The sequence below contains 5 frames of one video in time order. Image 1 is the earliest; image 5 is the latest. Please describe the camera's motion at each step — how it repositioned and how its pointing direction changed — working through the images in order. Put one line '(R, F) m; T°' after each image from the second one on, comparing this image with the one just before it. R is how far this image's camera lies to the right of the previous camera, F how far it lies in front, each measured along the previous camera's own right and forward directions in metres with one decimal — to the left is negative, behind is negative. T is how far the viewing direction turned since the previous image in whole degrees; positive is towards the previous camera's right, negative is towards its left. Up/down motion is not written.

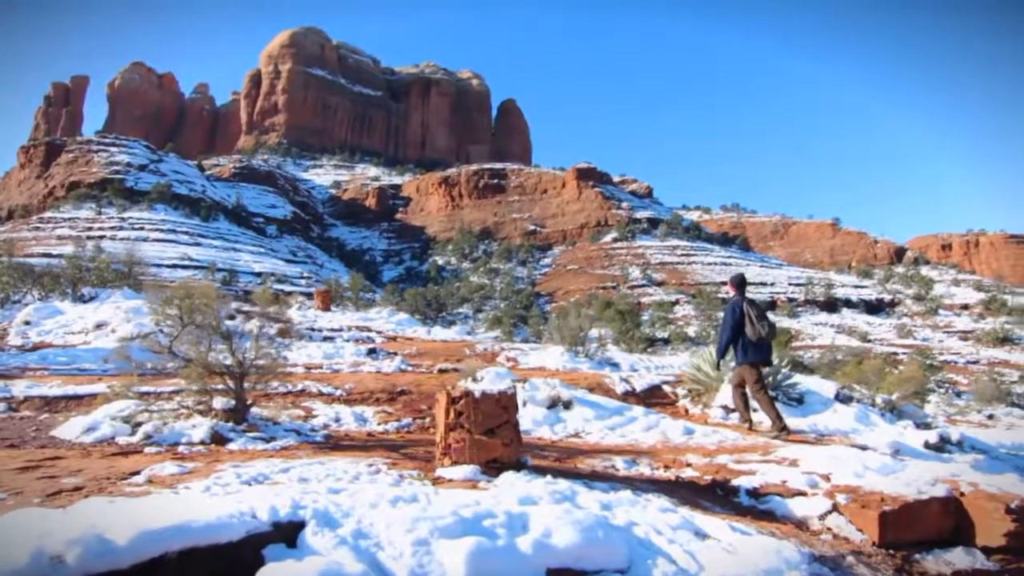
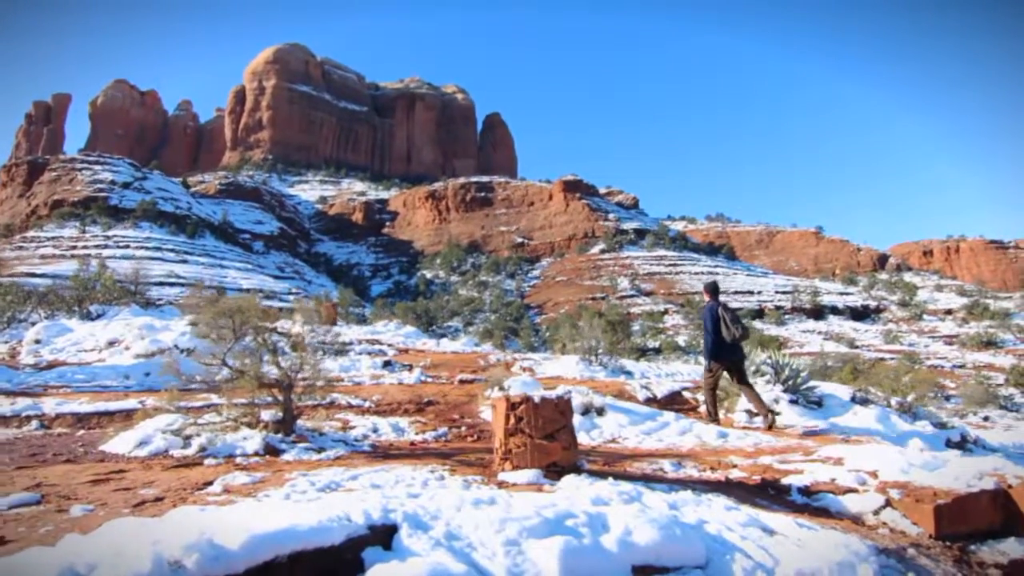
(-0.6, -0.1) m; +1°
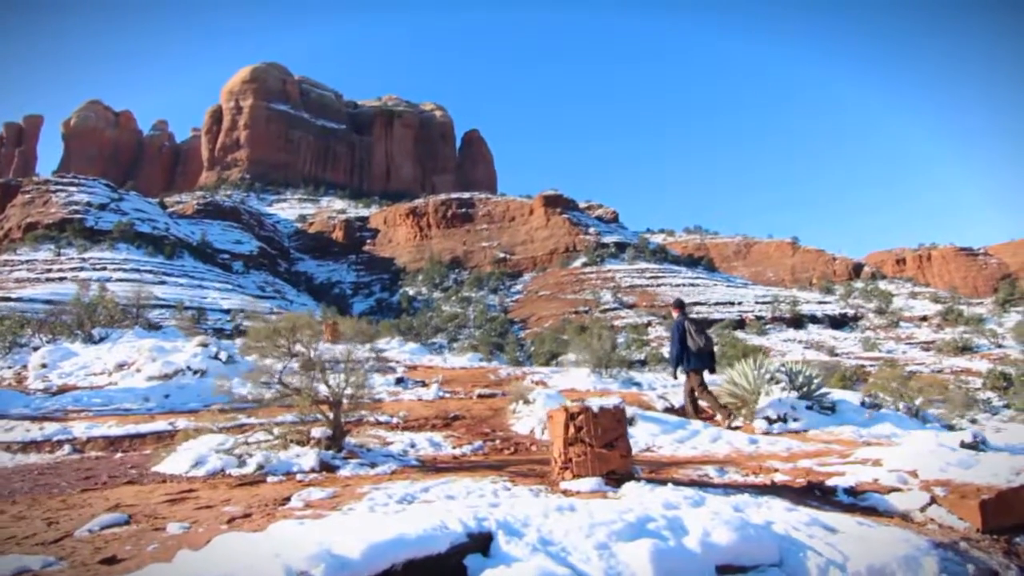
(-0.6, -0.2) m; +2°
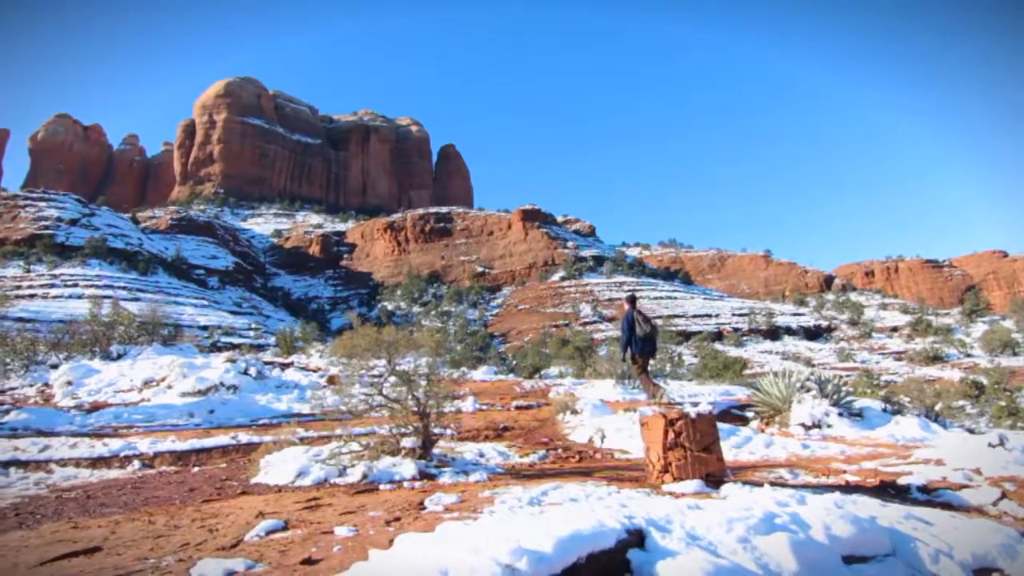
(-1.1, -0.3) m; +2°
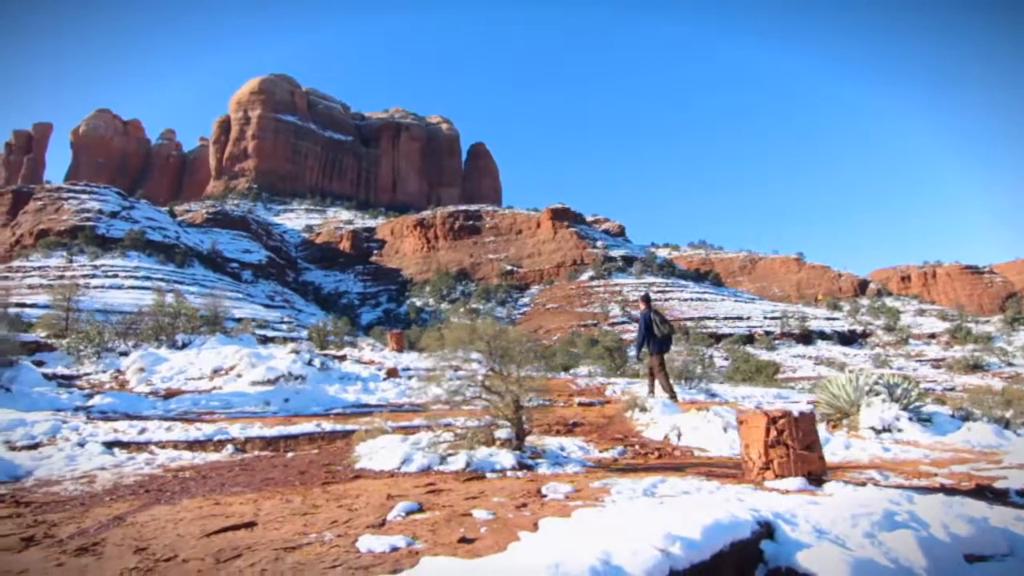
(-0.7, -0.2) m; -2°
